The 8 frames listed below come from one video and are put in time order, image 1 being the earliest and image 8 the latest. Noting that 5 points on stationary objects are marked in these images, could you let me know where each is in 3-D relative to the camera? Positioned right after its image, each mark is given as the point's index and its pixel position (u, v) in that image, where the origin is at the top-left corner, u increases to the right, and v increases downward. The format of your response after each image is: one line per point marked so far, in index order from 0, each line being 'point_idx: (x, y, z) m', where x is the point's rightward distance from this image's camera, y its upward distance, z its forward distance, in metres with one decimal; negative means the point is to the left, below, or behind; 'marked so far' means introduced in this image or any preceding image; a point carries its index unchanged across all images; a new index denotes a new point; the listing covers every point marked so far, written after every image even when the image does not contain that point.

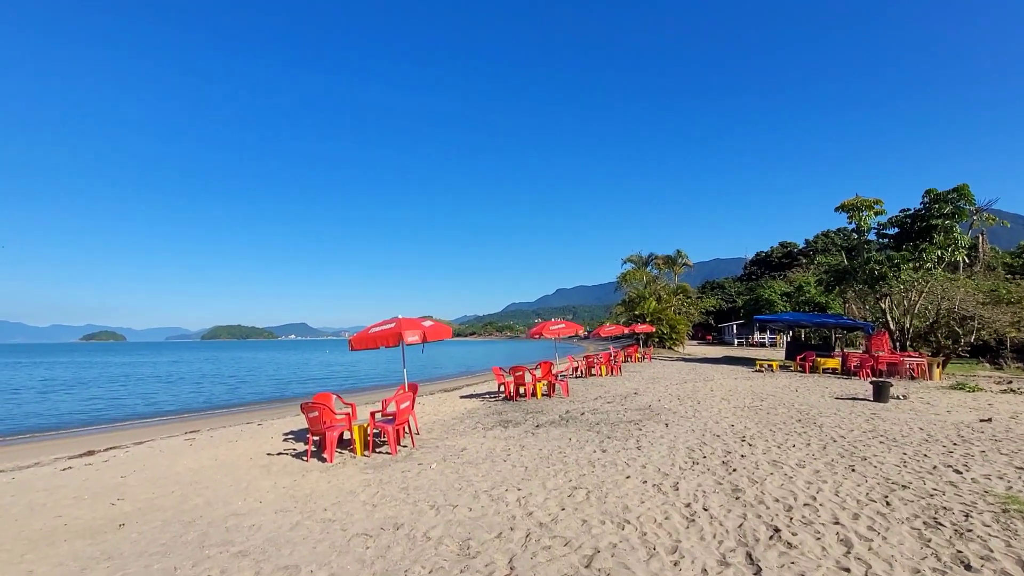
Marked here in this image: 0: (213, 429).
0: (-8.5, -4.0, +13.4) m
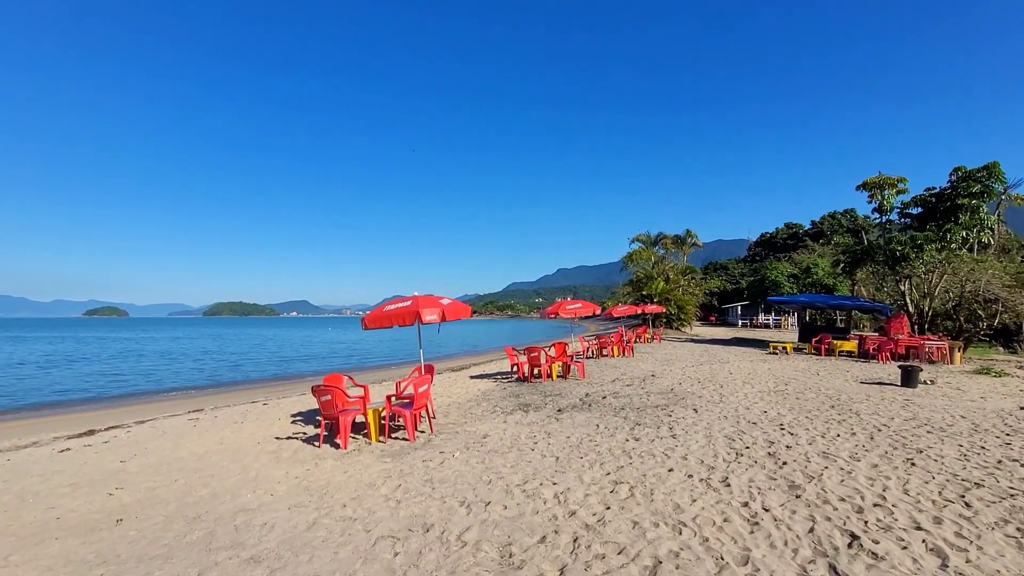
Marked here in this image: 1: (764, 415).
0: (-8.2, -3.3, +13.1) m
1: (+4.3, -2.2, +8.1) m
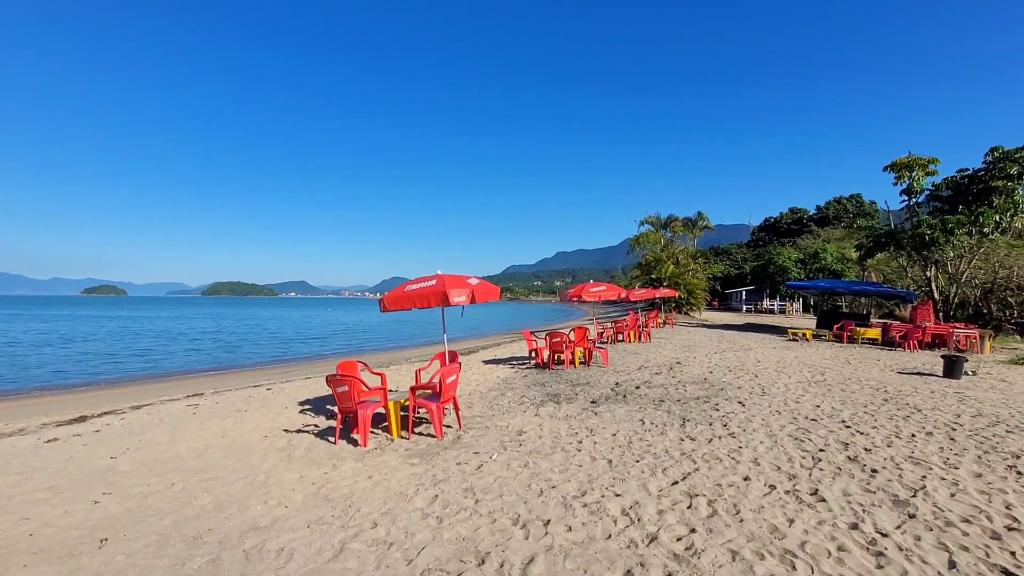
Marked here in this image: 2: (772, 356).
0: (-7.7, -2.7, +12.4) m
1: (+4.8, -1.9, +7.4) m
2: (+7.8, -2.0, +14.2) m
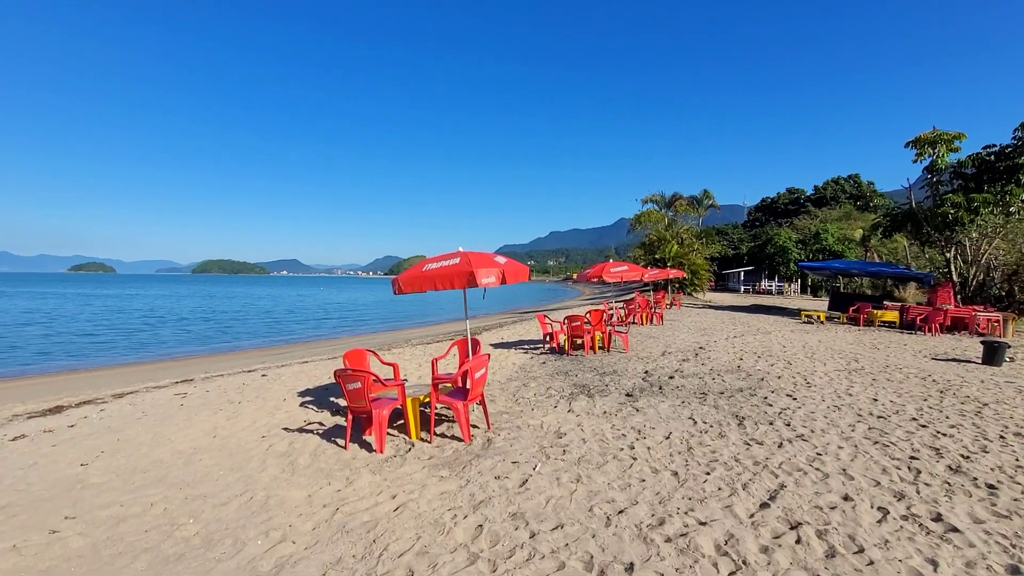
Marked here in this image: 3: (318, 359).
0: (-7.4, -2.2, +11.5) m
1: (+5.1, -1.6, +6.7) m
2: (+8.0, -1.5, +13.5) m
3: (-6.0, -2.2, +14.7) m
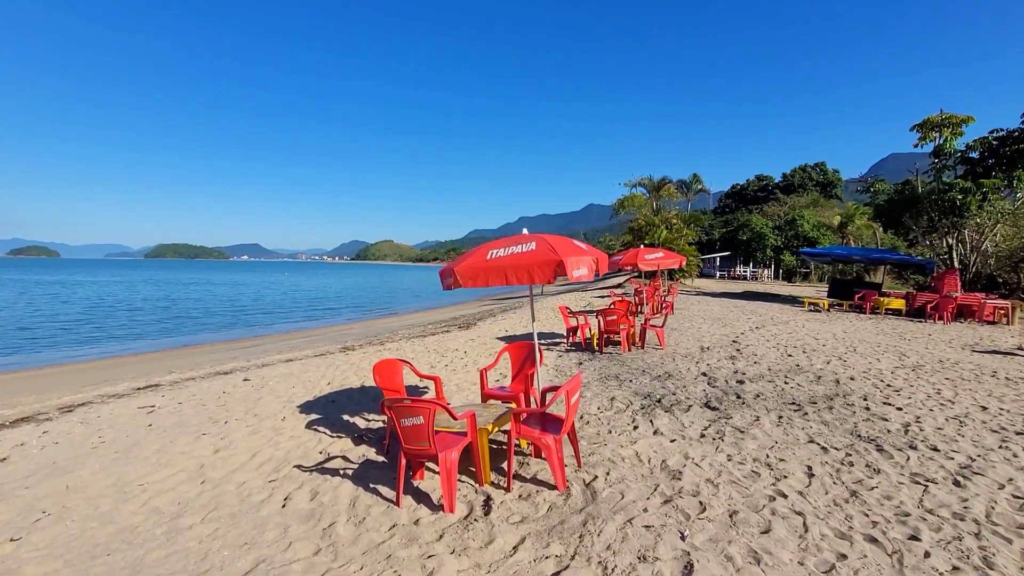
0: (-7.0, -2.0, +9.8) m
1: (+5.9, -1.5, +5.8) m
2: (+8.3, -1.2, +12.8) m
3: (-5.8, -1.9, +13.1) m
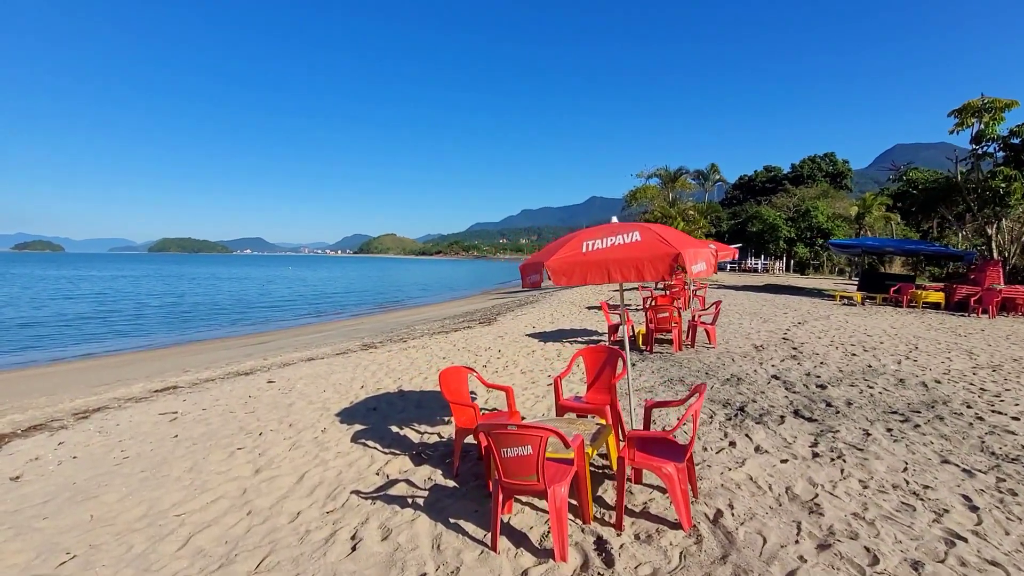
0: (-6.2, -1.9, +9.3) m
1: (+6.6, -1.5, +5.2) m
2: (+9.1, -1.0, +12.1) m
3: (-5.0, -1.7, +12.5) m
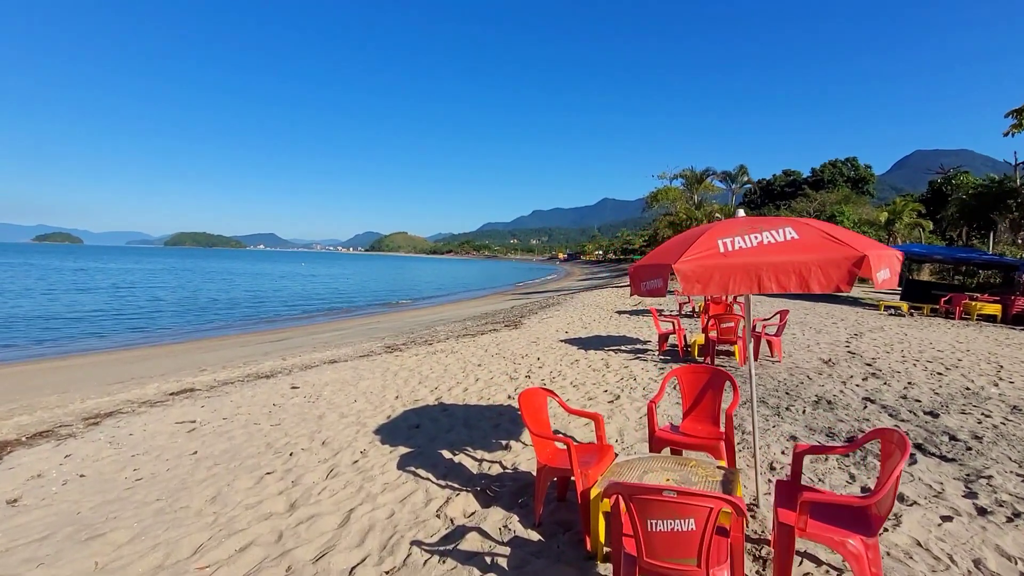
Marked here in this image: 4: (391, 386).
0: (-5.4, -1.8, +8.6) m
1: (+7.3, -1.7, +4.3) m
2: (+9.9, -1.2, +11.2) m
3: (-4.2, -1.7, +11.9) m
4: (-2.0, -1.6, +7.7) m
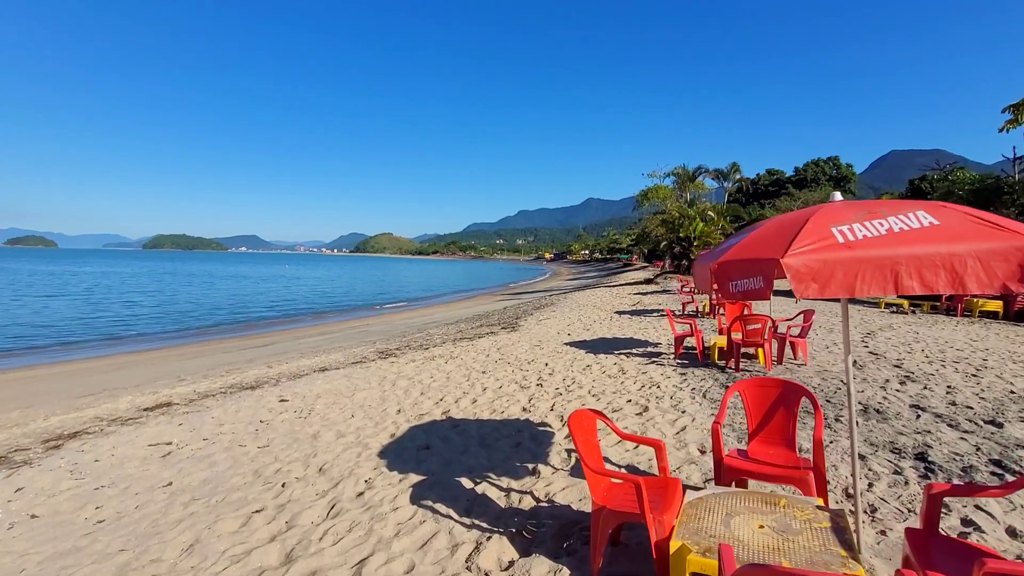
0: (-5.3, -1.9, +7.8) m
1: (+7.6, -1.6, +3.9) m
2: (+10.0, -1.2, +10.9) m
3: (-4.1, -1.8, +11.1) m
4: (-1.8, -1.6, +7.1) m
